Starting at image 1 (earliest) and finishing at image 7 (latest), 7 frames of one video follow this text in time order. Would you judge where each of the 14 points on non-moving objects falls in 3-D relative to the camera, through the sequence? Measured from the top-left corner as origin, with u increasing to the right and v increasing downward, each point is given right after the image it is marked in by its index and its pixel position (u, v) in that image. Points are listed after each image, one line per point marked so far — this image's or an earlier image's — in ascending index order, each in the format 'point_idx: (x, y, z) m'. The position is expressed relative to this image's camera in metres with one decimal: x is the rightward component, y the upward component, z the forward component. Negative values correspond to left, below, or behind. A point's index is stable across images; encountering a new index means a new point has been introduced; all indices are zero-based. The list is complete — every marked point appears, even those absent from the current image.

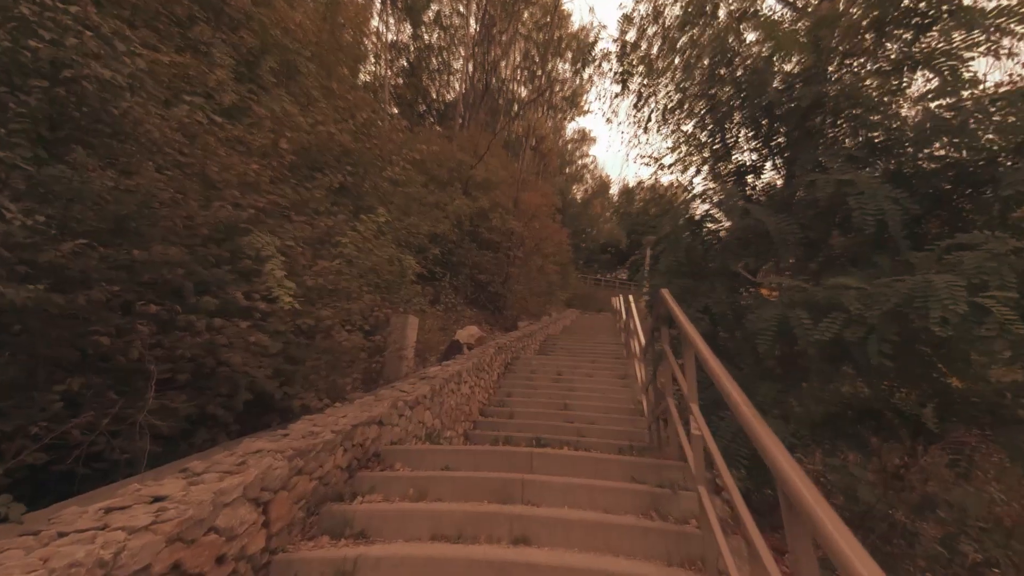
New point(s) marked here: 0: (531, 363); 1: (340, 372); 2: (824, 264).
0: (+0.4, -1.6, +8.5) m
1: (-1.7, -0.8, +4.0) m
2: (+2.2, +0.1, +2.8) m
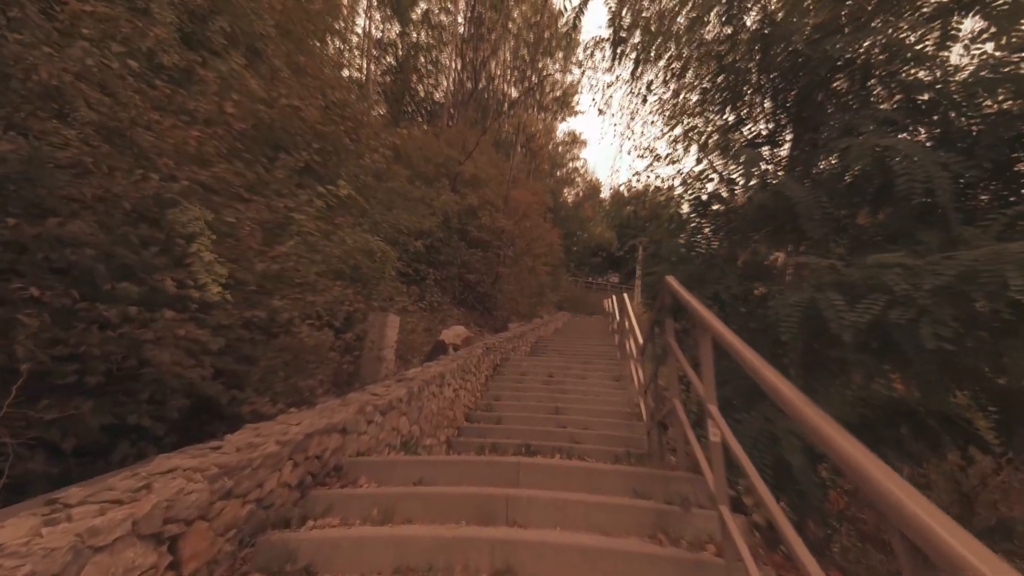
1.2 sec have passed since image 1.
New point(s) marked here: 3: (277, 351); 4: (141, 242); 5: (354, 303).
0: (+0.2, -1.5, +8.1) m
1: (-1.9, -0.8, +3.6) m
2: (+2.0, +0.2, +2.4) m
3: (-1.9, -0.5, +3.2) m
4: (-2.2, +0.3, +2.4) m
5: (-1.8, -0.2, +4.7) m
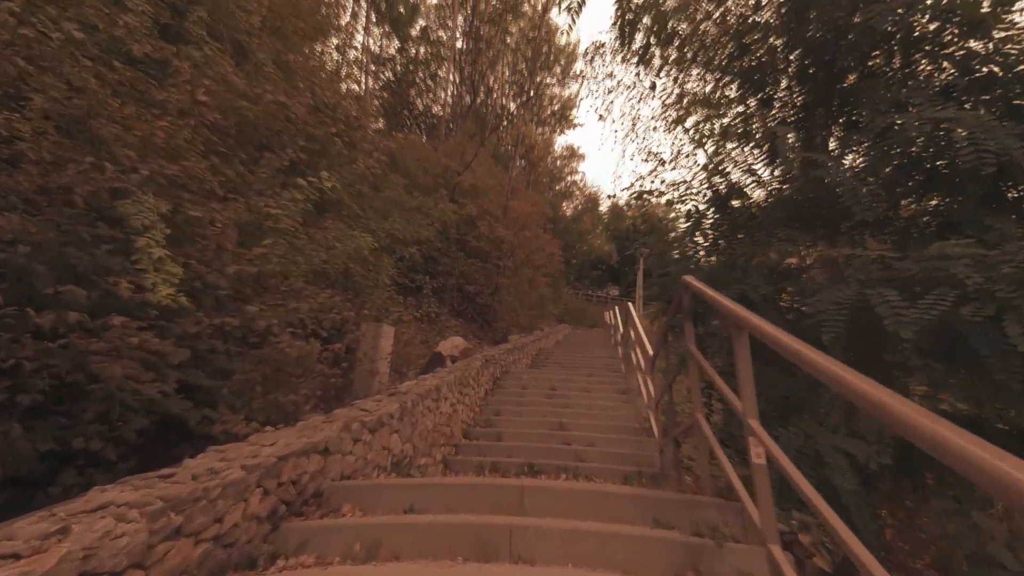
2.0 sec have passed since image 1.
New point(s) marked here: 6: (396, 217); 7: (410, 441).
0: (+0.2, -1.7, +7.7) m
1: (-1.9, -0.8, +3.3) m
2: (+2.1, +0.3, +2.2) m
3: (-1.9, -0.5, +2.9) m
4: (-2.2, +0.3, +2.1) m
5: (-1.8, -0.3, +4.4) m
6: (-2.1, +1.3, +7.4) m
7: (-0.9, -1.4, +3.8) m
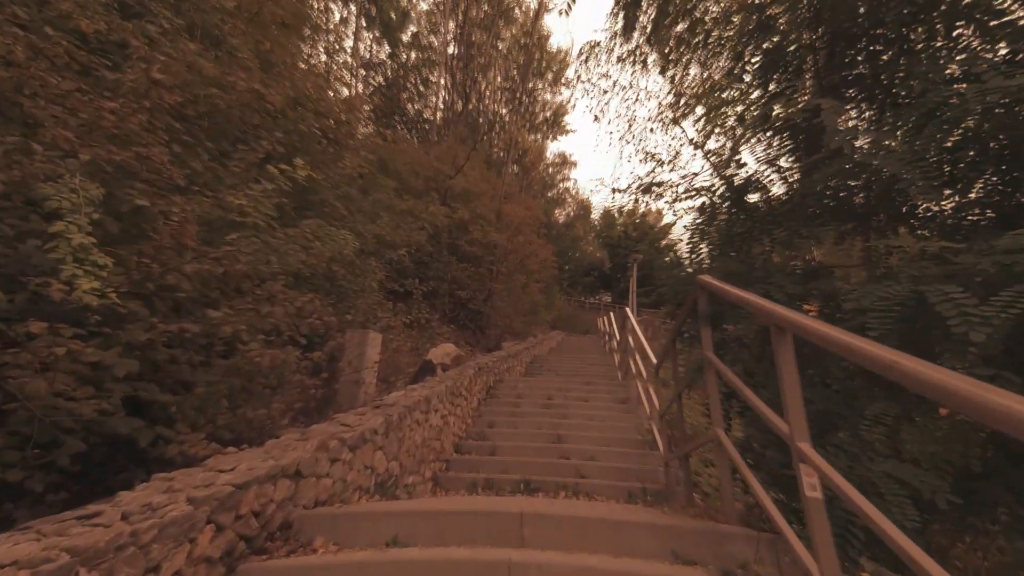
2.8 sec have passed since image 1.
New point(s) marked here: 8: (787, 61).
0: (+0.1, -1.8, +7.4) m
1: (-1.9, -0.8, +2.9) m
2: (+2.0, +0.3, +1.9) m
3: (-1.9, -0.6, +2.6) m
4: (-2.2, +0.3, +1.8) m
5: (-1.9, -0.3, +4.1) m
6: (-2.2, +1.2, +7.1) m
7: (-1.0, -1.4, +3.4) m
8: (+1.8, +1.5, +2.7) m
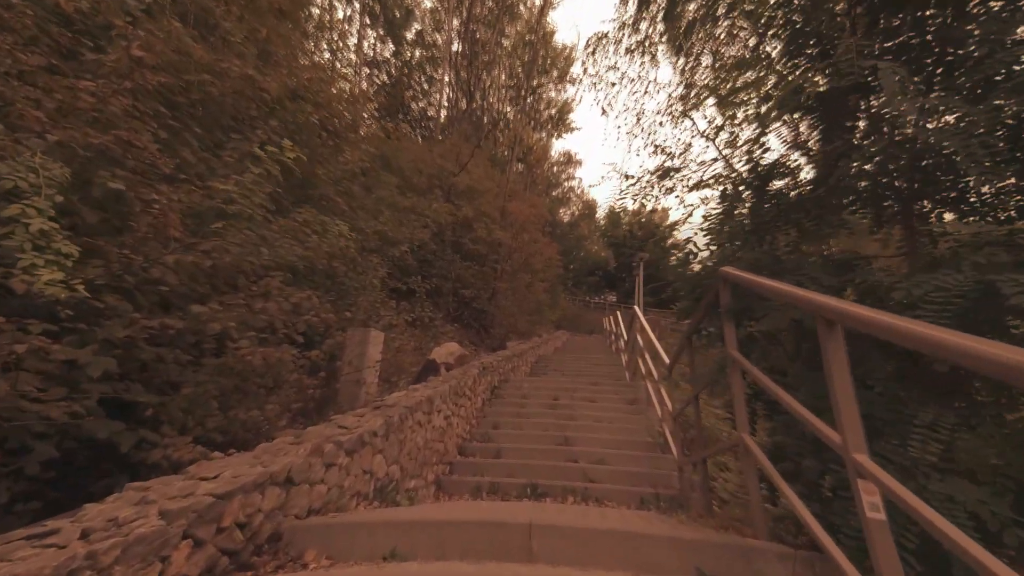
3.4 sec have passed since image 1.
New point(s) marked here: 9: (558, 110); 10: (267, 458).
0: (+0.2, -1.7, +7.3) m
1: (-1.8, -0.8, +2.8) m
2: (+2.1, +0.3, +1.8) m
3: (-1.8, -0.5, +2.5) m
4: (-2.1, +0.3, +1.6) m
5: (-1.8, -0.3, +4.0) m
6: (-2.1, +1.2, +6.9) m
7: (-0.9, -1.4, +3.3) m
8: (+1.9, +1.5, +2.5) m
9: (+1.8, +6.9, +15.7) m
10: (-1.2, -0.9, +2.1) m
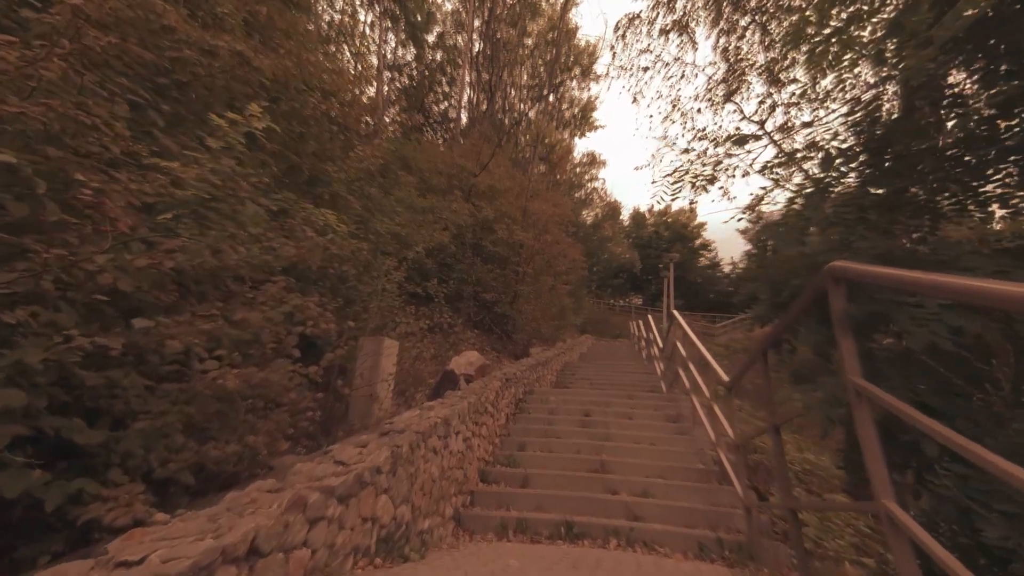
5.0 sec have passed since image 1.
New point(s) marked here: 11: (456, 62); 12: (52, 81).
0: (+0.6, -1.8, +6.7) m
1: (-1.7, -0.8, +2.3) m
2: (+2.2, +0.3, +1.1) m
3: (-1.7, -0.6, +2.0) m
4: (-2.0, +0.3, +1.2) m
5: (-1.6, -0.3, +3.5) m
6: (-1.7, +1.1, +6.5) m
7: (-0.7, -1.4, +2.8) m
8: (+2.0, +1.5, +1.9) m
9: (+2.6, +6.7, +15.1) m
10: (-1.1, -0.9, +1.6) m
11: (-1.8, +7.2, +12.9) m
12: (-2.0, +0.9, +1.8) m
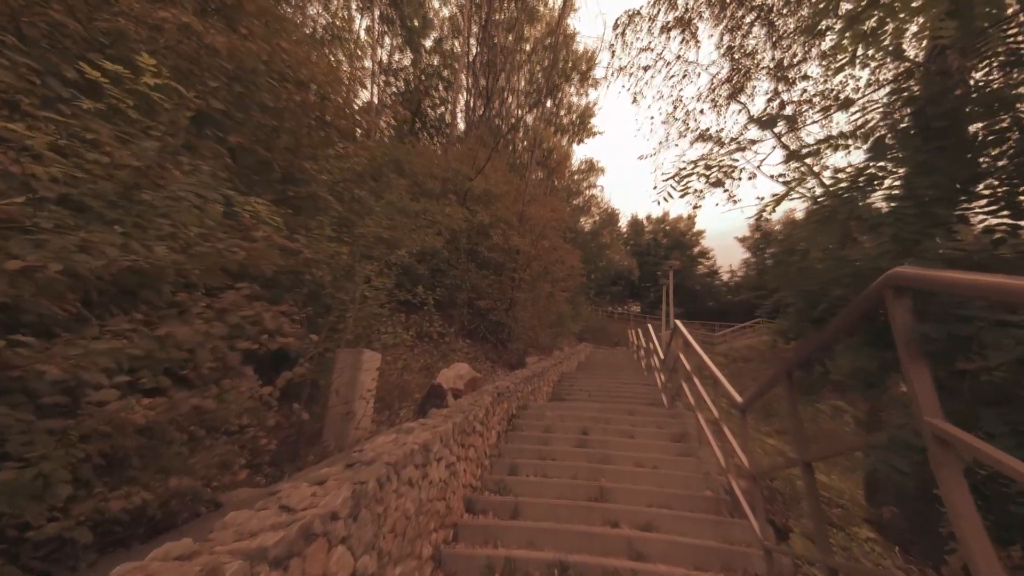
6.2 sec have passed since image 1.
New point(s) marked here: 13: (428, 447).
0: (+0.5, -1.9, +6.3) m
1: (-1.7, -0.9, +1.9) m
2: (+2.1, +0.3, +0.7) m
3: (-1.8, -0.6, +1.6) m
4: (-2.1, +0.2, +0.8) m
5: (-1.7, -0.4, +3.1) m
6: (-1.8, +1.0, +6.1) m
7: (-0.8, -1.5, +2.4) m
8: (+1.9, +1.5, +1.5) m
9: (+2.5, +6.5, +14.9) m
10: (-1.2, -0.9, +1.2) m
11: (-1.9, +7.0, +12.7) m
12: (-2.1, +0.9, +1.4) m
13: (-0.7, -1.2, +3.1) m
